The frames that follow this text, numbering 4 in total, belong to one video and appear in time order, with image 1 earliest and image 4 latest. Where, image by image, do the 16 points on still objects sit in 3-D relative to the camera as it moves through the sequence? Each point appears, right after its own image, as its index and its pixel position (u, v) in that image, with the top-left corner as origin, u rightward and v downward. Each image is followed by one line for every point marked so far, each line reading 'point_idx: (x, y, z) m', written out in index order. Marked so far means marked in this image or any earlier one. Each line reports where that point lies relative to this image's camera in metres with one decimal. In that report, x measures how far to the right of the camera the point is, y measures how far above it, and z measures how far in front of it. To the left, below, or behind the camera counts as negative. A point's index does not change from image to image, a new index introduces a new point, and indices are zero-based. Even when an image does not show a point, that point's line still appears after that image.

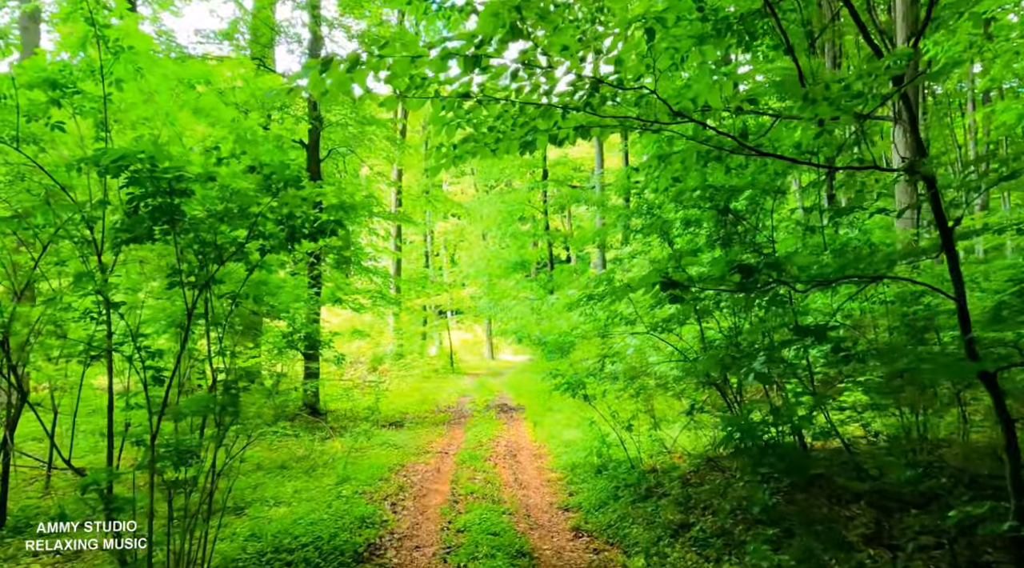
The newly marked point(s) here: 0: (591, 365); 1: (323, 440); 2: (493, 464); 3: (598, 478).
0: (+1.2, -1.1, +10.3) m
1: (-3.1, -2.7, +12.8) m
2: (-0.3, -2.8, +11.4) m
3: (+1.2, -2.6, +9.8) m
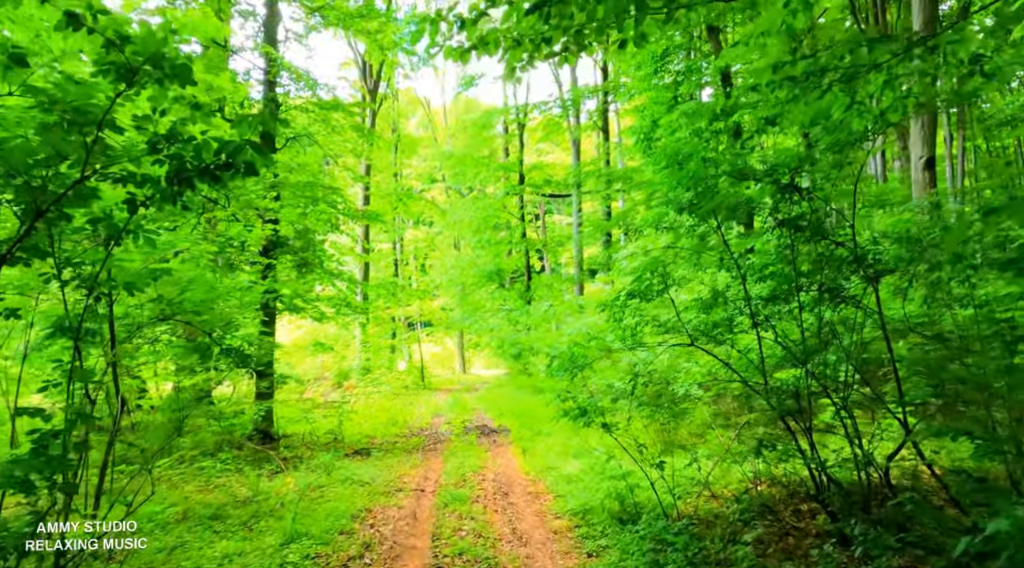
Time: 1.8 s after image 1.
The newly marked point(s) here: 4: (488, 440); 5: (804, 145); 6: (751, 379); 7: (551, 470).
0: (+1.1, -1.1, +8.4) m
1: (-3.3, -2.8, +10.7) m
2: (-0.4, -2.8, +9.4) m
3: (+1.2, -2.6, +7.9) m
4: (-0.5, -2.9, +14.4) m
5: (+2.7, +1.2, +7.0) m
6: (+2.4, -1.0, +7.6) m
7: (+0.6, -2.6, +10.7) m
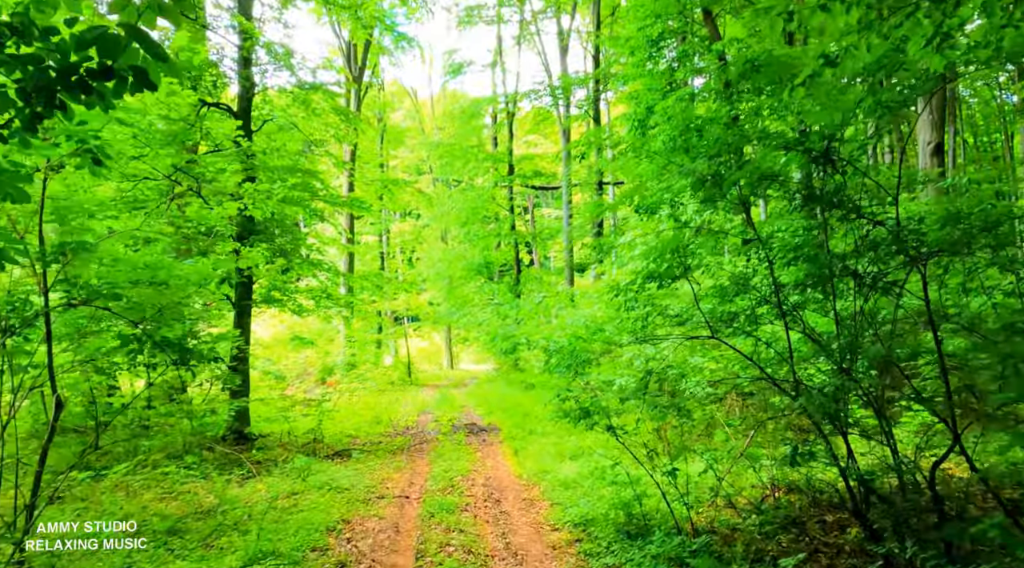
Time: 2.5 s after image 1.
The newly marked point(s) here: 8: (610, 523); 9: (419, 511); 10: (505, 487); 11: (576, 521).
0: (+1.0, -1.0, +7.7) m
1: (-3.4, -2.6, +9.9) m
2: (-0.5, -2.7, +8.6) m
3: (+1.1, -2.5, +7.2) m
4: (-0.6, -2.8, +13.6) m
5: (+2.6, +1.4, +6.2) m
6: (+2.4, -0.8, +6.9) m
7: (+0.4, -2.5, +9.9) m
8: (+1.0, -2.4, +7.7) m
9: (-1.1, -2.7, +8.9) m
10: (-0.1, -2.6, +9.8) m
11: (+0.7, -2.5, +8.1) m
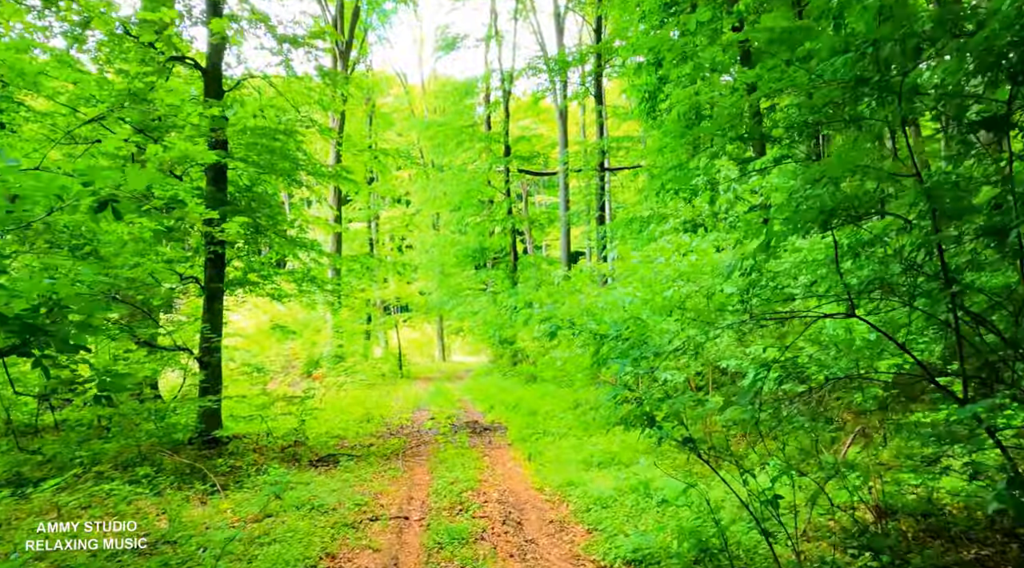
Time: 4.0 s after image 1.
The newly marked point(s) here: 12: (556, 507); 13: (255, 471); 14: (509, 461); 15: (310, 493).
0: (+1.2, -0.8, +6.1) m
1: (-3.2, -2.3, +8.2) m
2: (-0.2, -2.4, +7.0) m
3: (+1.4, -2.2, +5.6) m
4: (-0.5, -2.5, +12.0) m
5: (+2.9, +1.6, +4.6) m
6: (+2.6, -0.6, +5.3) m
7: (+0.6, -2.2, +8.3) m
8: (+1.2, -2.1, +6.2) m
9: (-0.9, -2.4, +7.3) m
10: (+0.1, -2.3, +8.2) m
11: (+0.9, -2.2, +6.5) m
12: (+0.4, -2.3, +8.0) m
13: (-3.4, -2.4, +9.9) m
14: (0.0, -2.3, +10.0) m
15: (-2.3, -2.3, +8.6) m
